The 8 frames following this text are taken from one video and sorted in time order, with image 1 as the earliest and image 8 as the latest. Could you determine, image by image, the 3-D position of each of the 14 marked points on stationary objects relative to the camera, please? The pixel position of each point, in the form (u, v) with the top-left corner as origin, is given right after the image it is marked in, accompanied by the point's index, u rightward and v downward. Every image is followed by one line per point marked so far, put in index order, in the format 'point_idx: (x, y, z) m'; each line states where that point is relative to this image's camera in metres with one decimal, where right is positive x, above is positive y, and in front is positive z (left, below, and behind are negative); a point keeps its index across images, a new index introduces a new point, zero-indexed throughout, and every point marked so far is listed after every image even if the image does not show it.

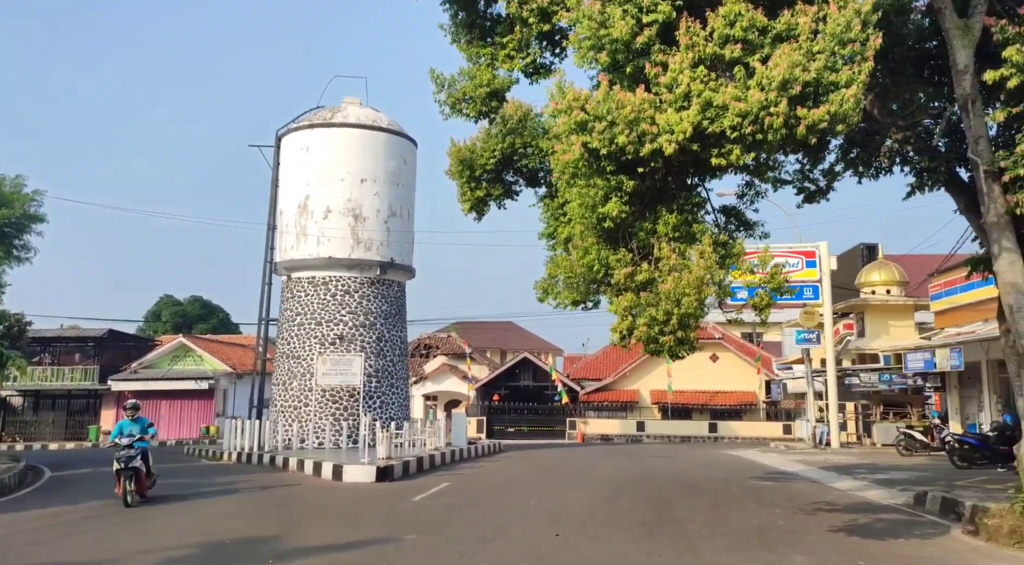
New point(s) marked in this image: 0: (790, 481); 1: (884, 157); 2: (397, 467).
0: (+5.0, -3.6, +16.5) m
1: (+4.5, +1.5, +10.8) m
2: (-2.0, -3.1, +15.3) m
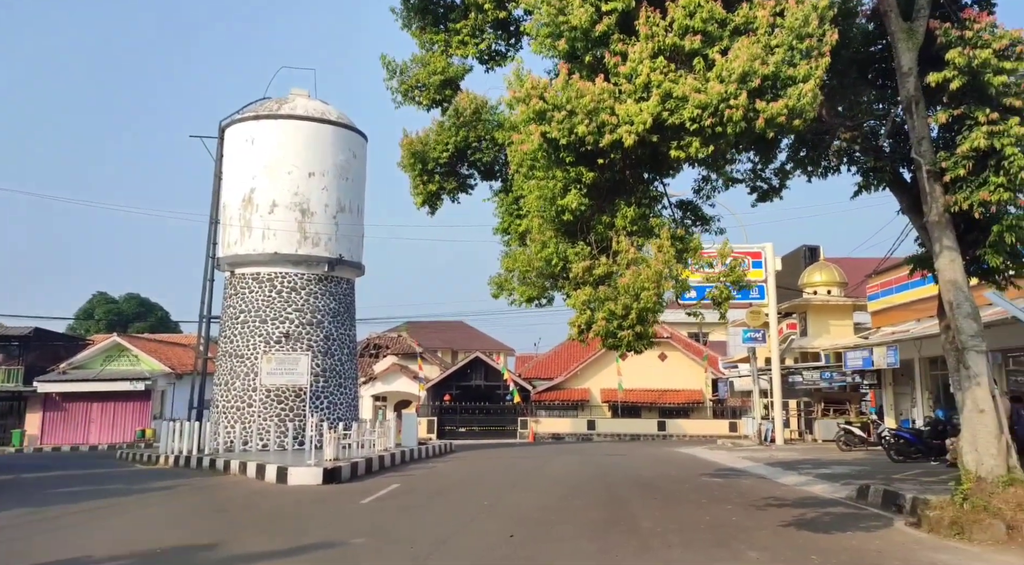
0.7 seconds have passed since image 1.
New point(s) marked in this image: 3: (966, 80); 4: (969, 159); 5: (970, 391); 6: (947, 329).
0: (+4.2, -3.6, +16.5) m
1: (+3.9, +1.5, +10.9) m
2: (-2.8, -3.1, +15.0) m
3: (+5.0, +2.2, +9.9) m
4: (+5.2, +1.4, +10.2) m
5: (+5.3, -1.3, +10.5) m
6: (+5.4, -0.6, +11.2) m
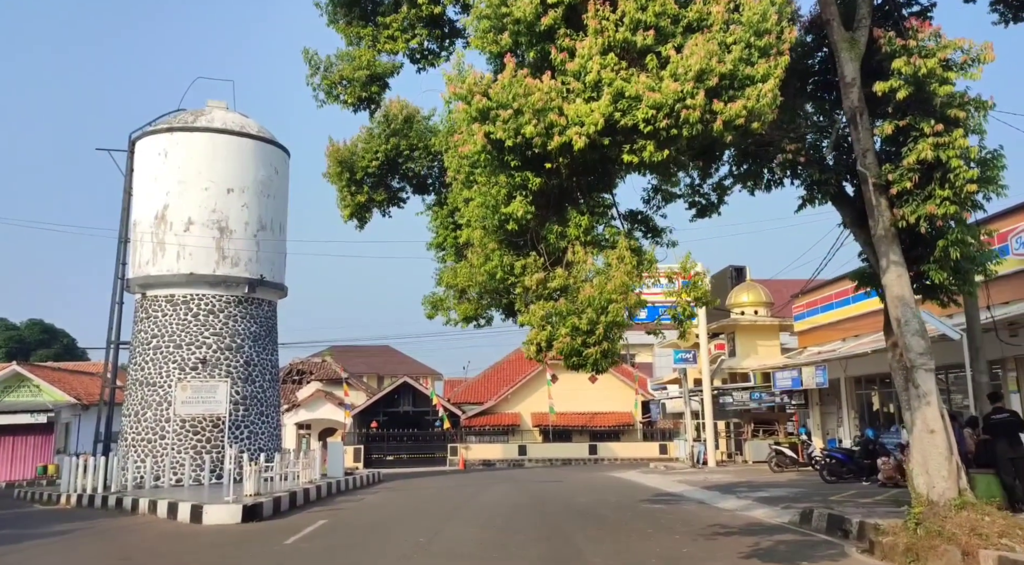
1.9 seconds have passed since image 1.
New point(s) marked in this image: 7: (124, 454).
0: (+3.0, -3.9, +16.1) m
1: (+3.2, +1.3, +10.5) m
2: (-3.8, -3.4, +14.0) m
3: (+4.3, +2.1, +9.7) m
4: (+4.4, +1.2, +10.0) m
5: (+4.6, -1.4, +10.2) m
6: (+4.7, -0.8, +10.9) m
7: (-8.5, -3.7, +19.7) m
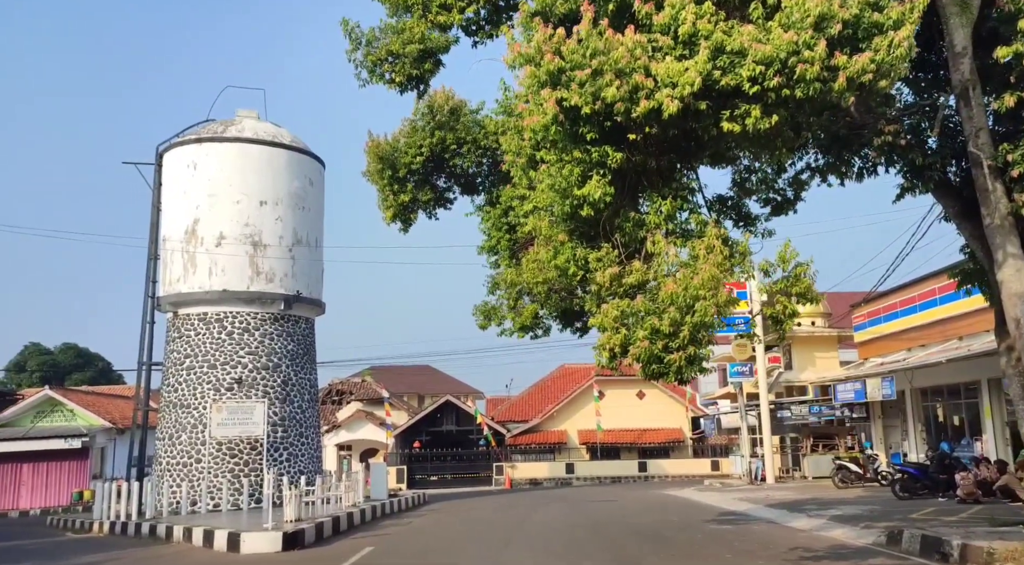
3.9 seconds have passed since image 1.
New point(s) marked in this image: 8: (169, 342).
0: (+3.9, -4.0, +14.9) m
1: (+3.8, +1.4, +9.5) m
2: (-3.0, -3.6, +13.1) m
3: (+4.9, +2.1, +8.7) m
4: (+5.0, +1.3, +8.9) m
5: (+5.3, -1.4, +9.1) m
6: (+5.4, -0.7, +9.8) m
7: (-7.4, -4.1, +19.0) m
8: (-7.3, -1.3, +19.5) m
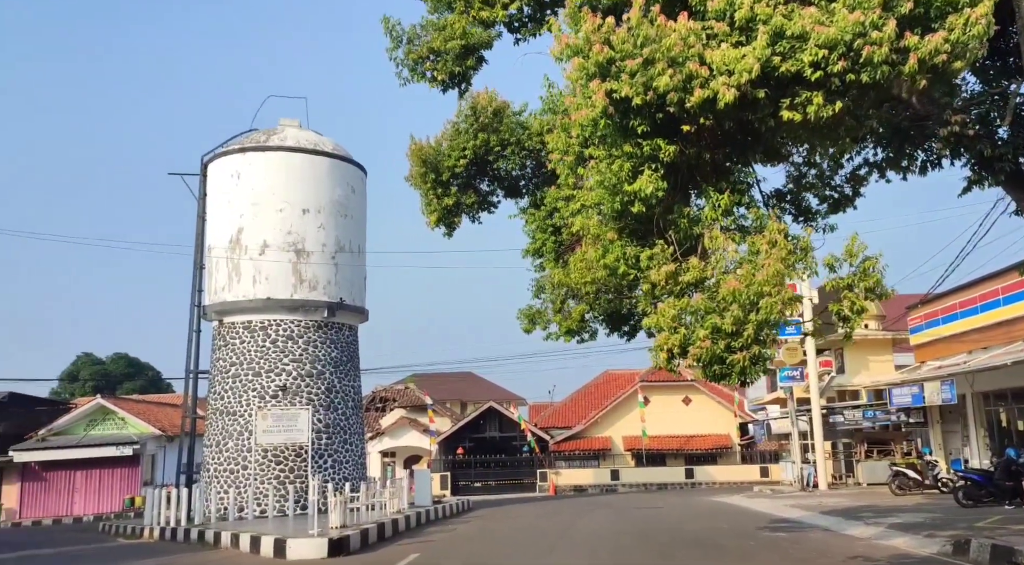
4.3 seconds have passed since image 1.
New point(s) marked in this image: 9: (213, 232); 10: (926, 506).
0: (+4.7, -4.0, +14.5) m
1: (+4.2, +1.4, +9.1) m
2: (-2.3, -3.7, +13.0) m
3: (+5.3, +2.2, +8.2) m
4: (+5.5, +1.3, +8.4) m
5: (+5.8, -1.3, +8.6) m
6: (+5.8, -0.7, +9.3) m
7: (-6.4, -4.3, +19.1) m
8: (-6.3, -1.5, +19.6) m
9: (-6.5, +1.1, +19.9) m
10: (+8.5, -4.6, +18.4) m
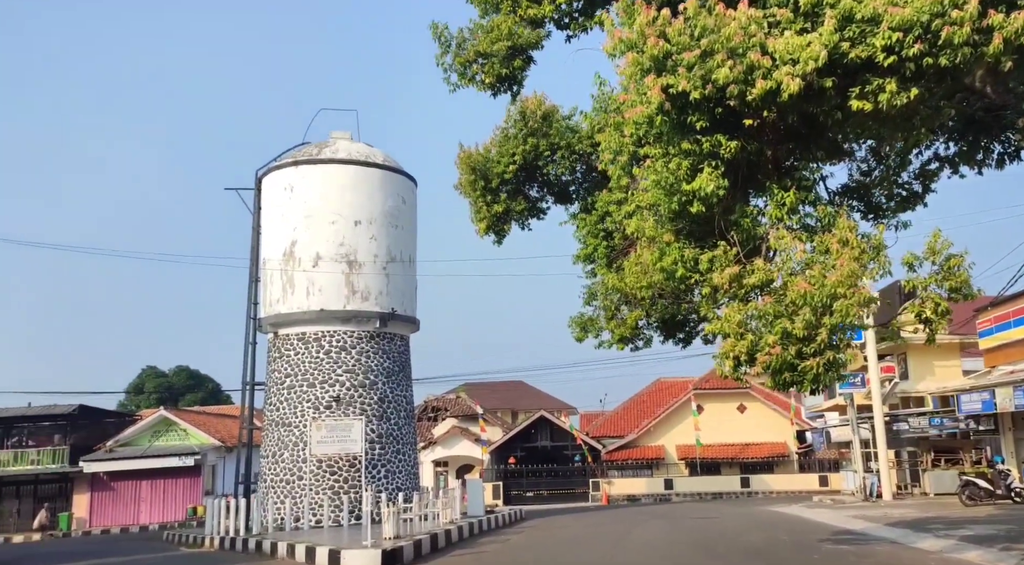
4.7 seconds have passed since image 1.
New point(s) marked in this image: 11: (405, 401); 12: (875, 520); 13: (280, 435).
0: (+5.5, -4.1, +14.0) m
1: (+4.7, +1.4, +8.7) m
2: (-1.5, -3.8, +12.9) m
3: (+5.7, +2.2, +7.8) m
4: (+5.9, +1.3, +7.9) m
5: (+6.2, -1.3, +8.1) m
6: (+6.4, -0.7, +8.8) m
7: (-5.3, -4.5, +19.2) m
8: (-5.2, -1.7, +19.7) m
9: (-5.4, +0.8, +20.0) m
10: (+9.6, -4.6, +17.7) m
11: (-2.4, -2.6, +19.9) m
12: (+7.6, -5.0, +18.8) m
13: (-4.9, -3.2, +19.0) m
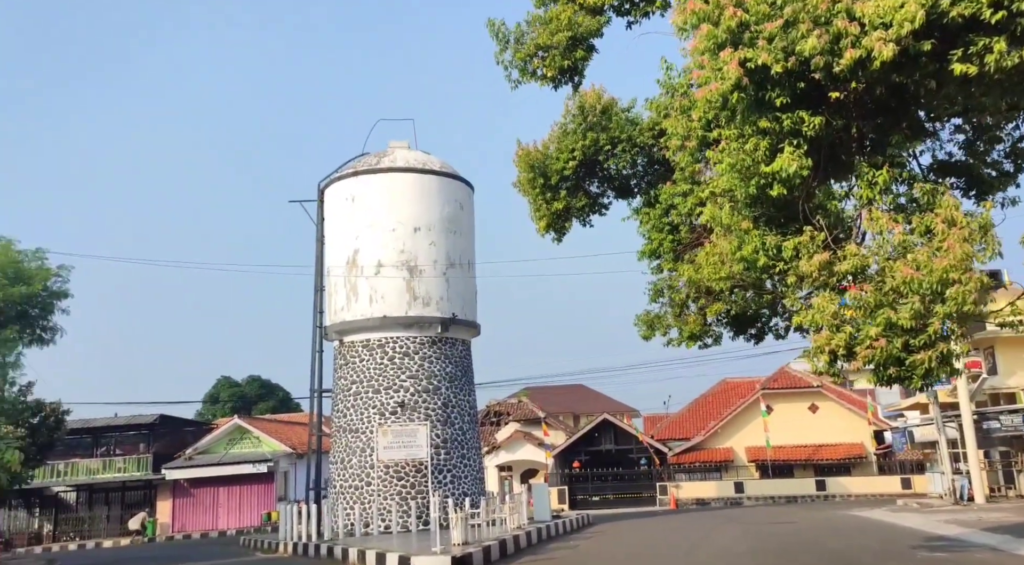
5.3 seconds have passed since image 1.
0: (+6.6, -3.9, +13.3) m
1: (+5.3, +1.5, +8.1) m
2: (-0.5, -3.9, +12.6) m
3: (+6.2, +2.4, +7.1) m
4: (+6.4, +1.5, +7.3) m
5: (+6.8, -1.1, +7.4) m
6: (+7.0, -0.5, +8.1) m
7: (-3.9, -4.7, +19.2) m
8: (-3.9, -1.9, +19.7) m
9: (-4.0, +0.7, +20.0) m
10: (+10.8, -4.4, +16.7) m
11: (-1.0, -2.7, +19.7) m
12: (+9.0, -4.8, +18.0) m
13: (-3.5, -3.4, +19.0) m
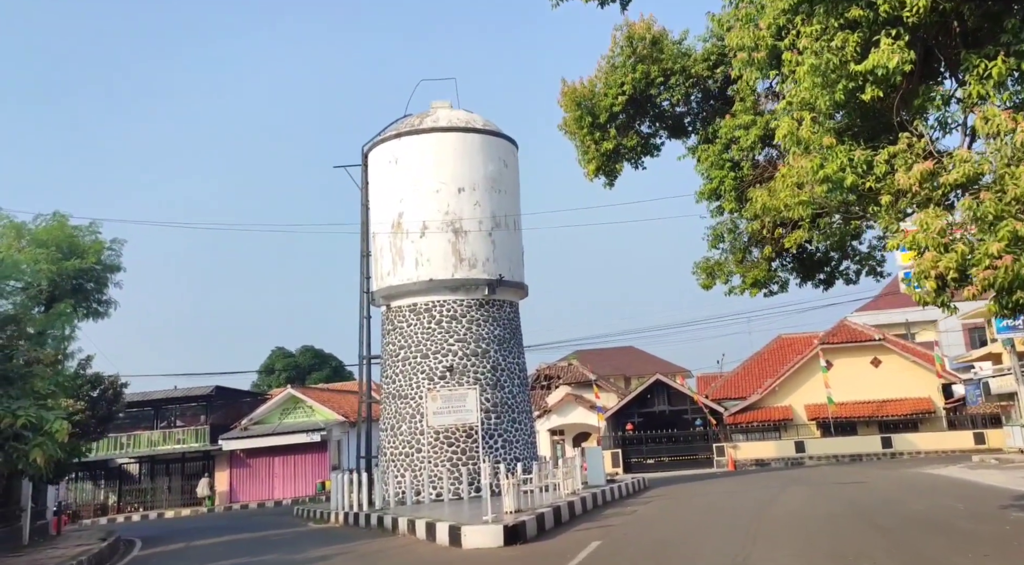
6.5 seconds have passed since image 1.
0: (+7.3, -3.1, +12.5) m
1: (+5.6, +2.1, +7.2) m
2: (+0.2, -3.3, +12.2) m
3: (+6.4, +2.9, +6.1) m
4: (+6.7, +2.1, +6.3) m
5: (+7.2, -0.5, +6.4) m
6: (+7.4, +0.1, +7.1) m
7: (-2.8, -3.9, +18.9) m
8: (-2.8, -1.1, +19.3) m
9: (-3.1, +1.5, +19.6) m
10: (+11.8, -3.3, +15.7) m
11: (+0.1, -1.8, +19.3) m
12: (+10.0, -3.7, +17.0) m
13: (-2.4, -2.6, +18.6) m
